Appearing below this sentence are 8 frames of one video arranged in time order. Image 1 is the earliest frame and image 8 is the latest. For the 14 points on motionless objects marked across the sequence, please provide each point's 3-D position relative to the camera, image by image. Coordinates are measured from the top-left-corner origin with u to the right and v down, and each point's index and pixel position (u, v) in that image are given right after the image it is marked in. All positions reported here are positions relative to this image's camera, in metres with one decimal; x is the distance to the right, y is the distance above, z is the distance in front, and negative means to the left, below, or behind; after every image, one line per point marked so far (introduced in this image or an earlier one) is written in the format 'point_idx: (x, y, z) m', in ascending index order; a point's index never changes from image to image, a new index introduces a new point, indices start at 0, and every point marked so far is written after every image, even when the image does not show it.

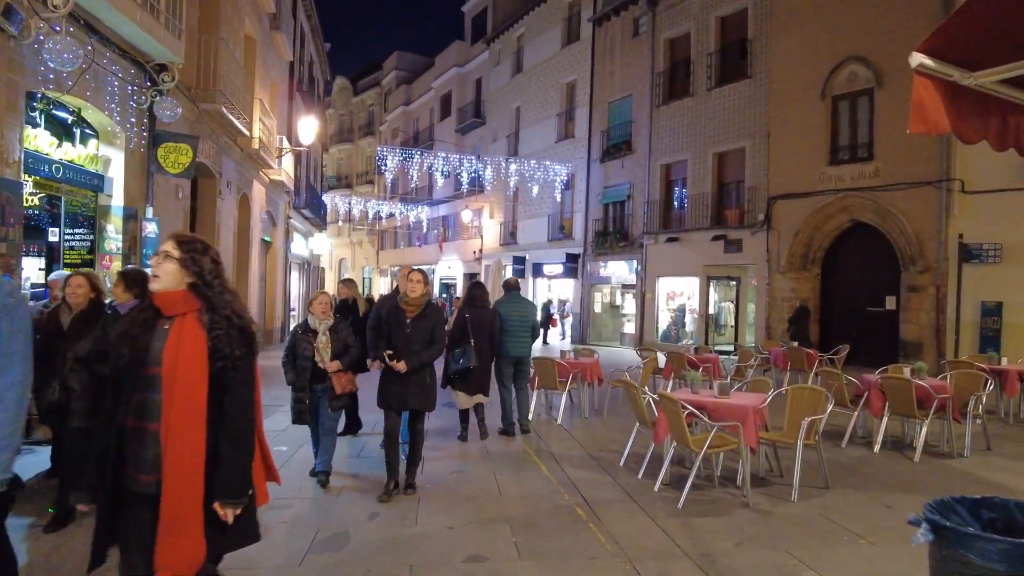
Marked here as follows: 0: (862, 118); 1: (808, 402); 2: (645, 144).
0: (+7.7, +3.7, +14.7) m
1: (+2.3, -0.9, +5.1) m
2: (+3.9, +4.3, +19.9) m
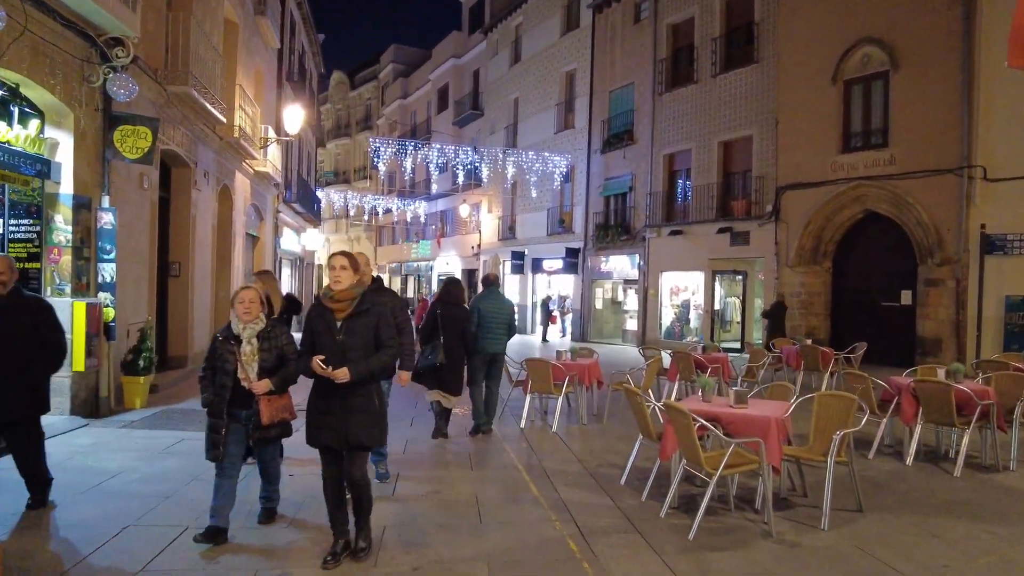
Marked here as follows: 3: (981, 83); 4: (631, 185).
0: (+7.6, +3.8, +13.9) m
1: (+2.2, -0.8, +4.4) m
2: (+3.9, +4.4, +19.2) m
3: (+8.6, +3.7, +12.3) m
4: (+3.5, +3.0, +19.6) m
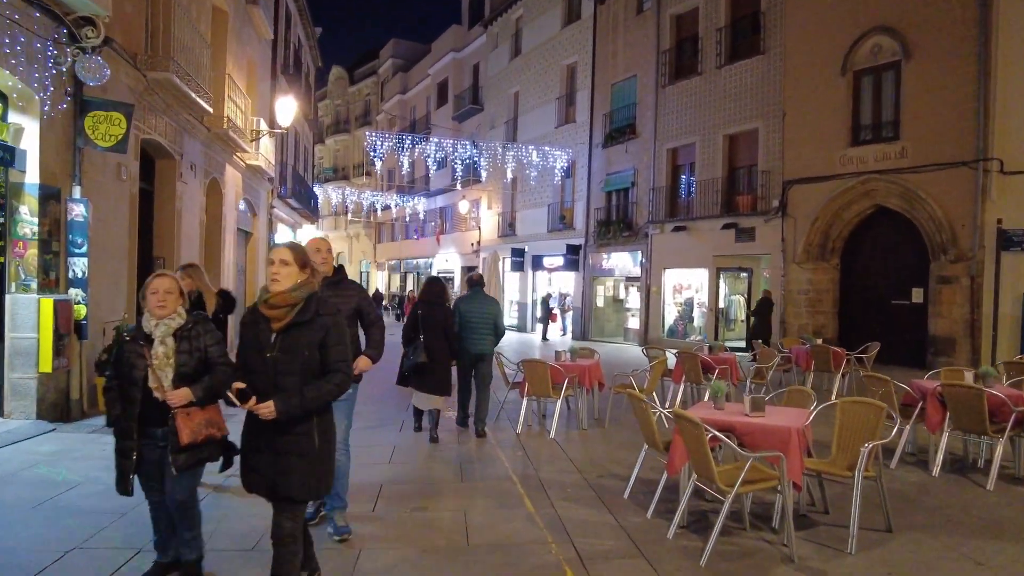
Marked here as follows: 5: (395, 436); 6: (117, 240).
0: (+7.6, +3.9, +13.5) m
1: (+2.1, -0.8, +4.0) m
2: (+3.8, +4.5, +18.7) m
3: (+8.6, +3.8, +11.9) m
4: (+3.5, +3.1, +19.2) m
5: (-1.1, -1.4, +6.4) m
6: (-4.6, +0.6, +7.8) m
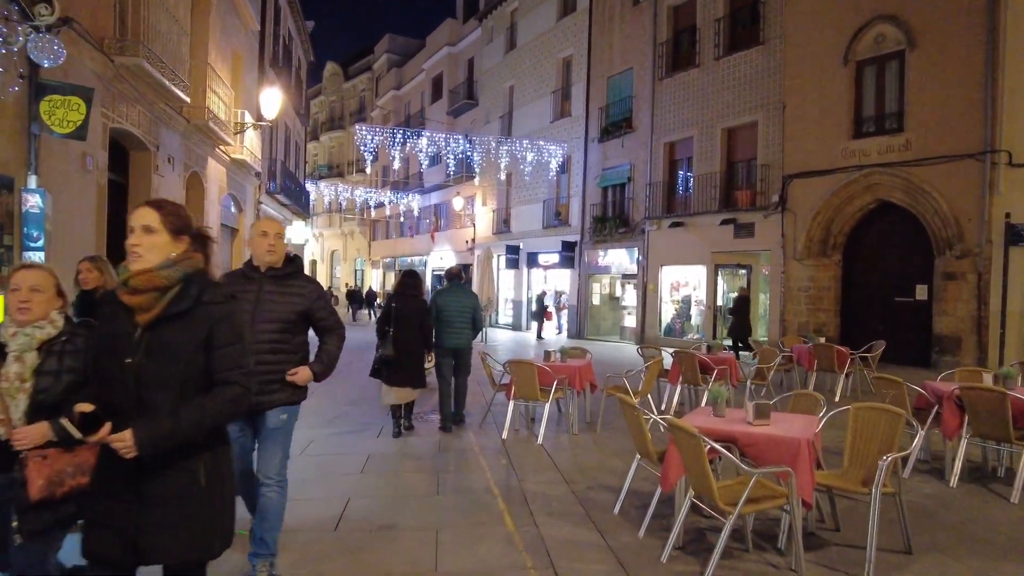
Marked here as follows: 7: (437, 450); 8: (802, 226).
0: (+7.4, +4.0, +13.1) m
1: (+2.0, -0.8, +3.6) m
2: (+3.7, +4.6, +18.3) m
3: (+8.5, +3.8, +11.5) m
4: (+3.3, +3.2, +18.8) m
5: (-1.3, -1.4, +6.0) m
6: (-4.8, +0.6, +7.4) m
7: (-0.6, -1.4, +5.6) m
8: (+6.2, +1.3, +14.4) m
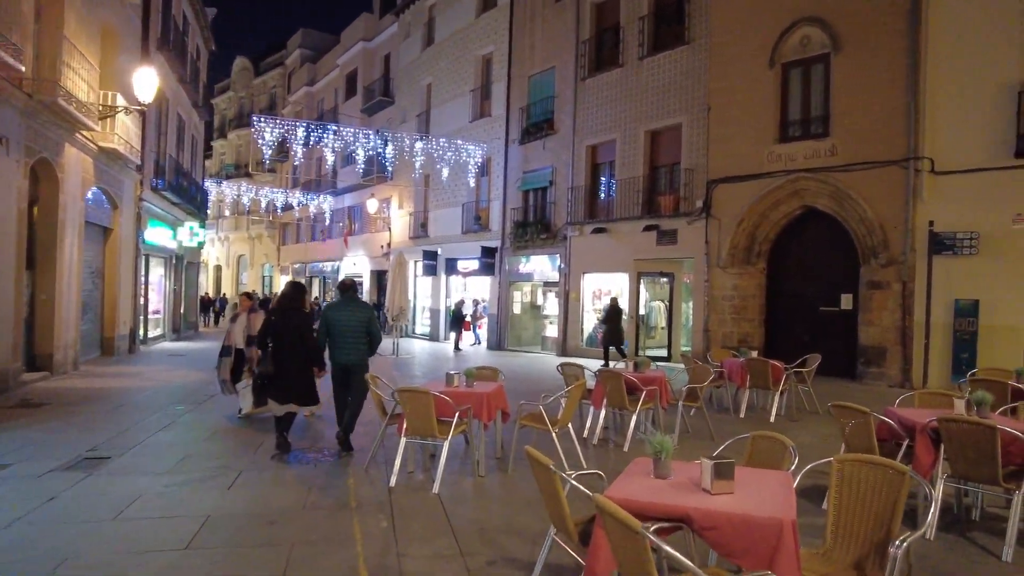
0: (+5.8, +3.8, +12.8) m
1: (+1.5, -0.8, +2.6) m
2: (+1.5, +4.4, +17.6) m
3: (+7.0, +3.7, +11.3) m
4: (+1.1, +2.9, +18.0) m
5: (-2.1, -1.5, +4.7) m
6: (-5.7, +0.5, +5.7) m
7: (-1.4, -1.4, +4.4) m
8: (+4.5, +1.1, +13.9) m
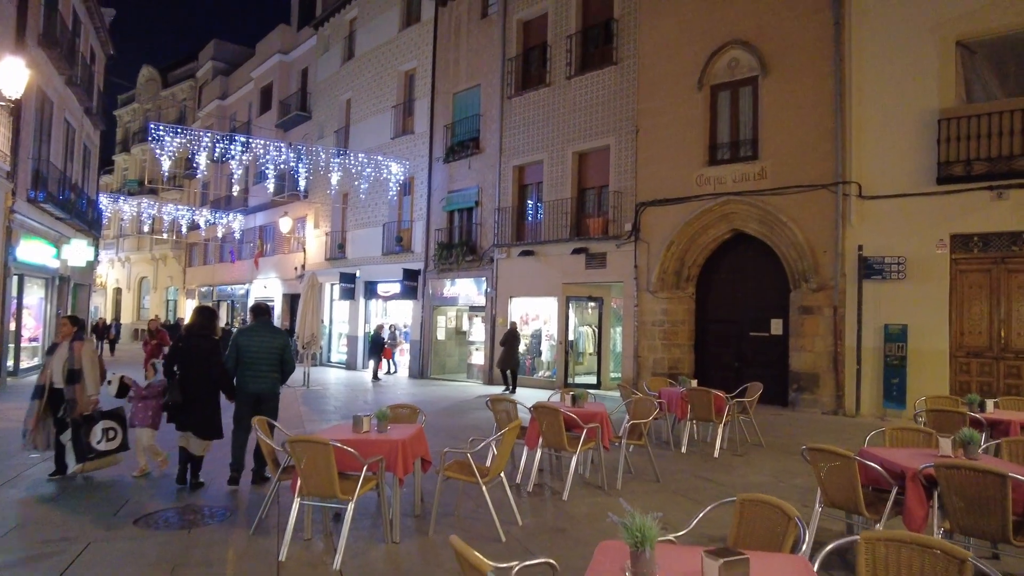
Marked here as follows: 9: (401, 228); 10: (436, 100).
0: (+4.4, +3.3, +12.7) m
1: (+1.2, -0.9, +2.0) m
2: (-0.4, +3.7, +17.0) m
3: (+5.8, +3.3, +11.3) m
4: (-0.9, +2.3, +17.3) m
5: (-2.5, -1.6, +3.6) m
6: (-6.2, +0.4, +4.2) m
7: (-1.8, -1.6, +3.3) m
8: (+2.9, +0.6, +13.5) m
9: (-3.3, +1.8, +19.8) m
10: (-2.1, +5.3, +18.8) m
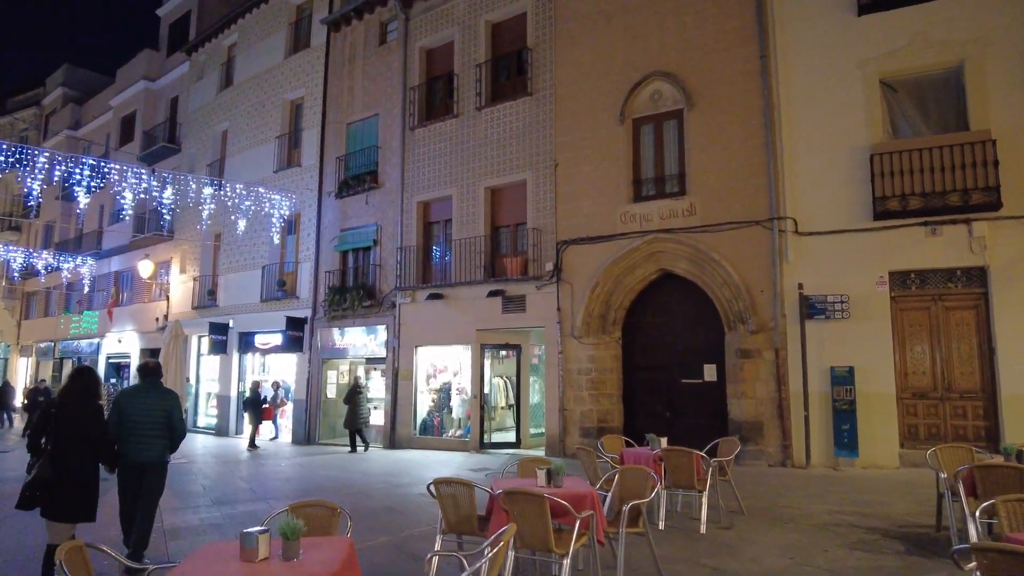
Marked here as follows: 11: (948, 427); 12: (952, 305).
0: (+2.8, +2.5, +12.0) m
1: (+1.6, -0.8, +0.6) m
2: (-2.7, +2.6, +15.4) m
3: (+4.4, +2.6, +10.9) m
4: (-3.2, +1.2, +15.5) m
5: (-2.3, -1.6, +1.5) m
6: (-6.1, +0.3, +1.7) m
7: (-1.6, -1.6, +1.4) m
8: (+1.3, -0.2, +12.4) m
9: (-5.9, +0.4, +17.5) m
10: (-4.7, +4.0, +17.1) m
11: (+6.3, -2.0, +9.7) m
12: (+6.5, -0.3, +9.9) m
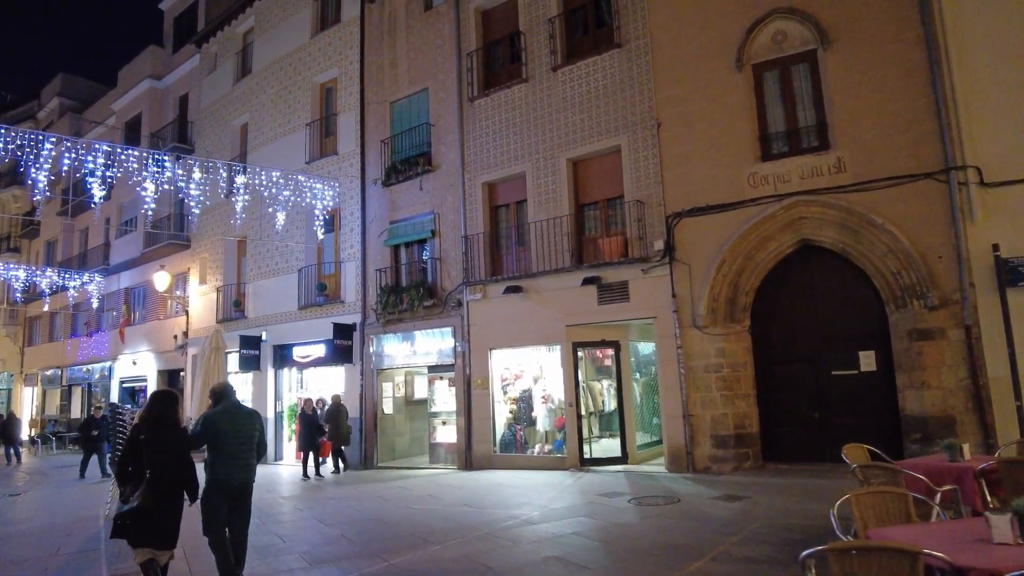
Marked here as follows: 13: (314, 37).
0: (+4.4, +2.9, +10.0) m
1: (+3.3, -0.3, -1.4) m
2: (-1.2, +2.7, +13.4) m
3: (+5.9, +3.1, +8.9) m
4: (-1.6, +1.2, +13.5) m
5: (-0.6, -1.3, -0.5) m
6: (-4.4, +0.4, -0.4) m
7: (+0.2, -1.3, -0.7) m
8: (+2.9, +0.1, +10.4) m
9: (-4.3, +0.3, +15.5) m
10: (-3.2, +4.0, +15.1) m
11: (+8.1, -1.5, +7.7) m
12: (+8.2, +0.3, +7.9) m
13: (-4.9, +6.3, +16.6) m
